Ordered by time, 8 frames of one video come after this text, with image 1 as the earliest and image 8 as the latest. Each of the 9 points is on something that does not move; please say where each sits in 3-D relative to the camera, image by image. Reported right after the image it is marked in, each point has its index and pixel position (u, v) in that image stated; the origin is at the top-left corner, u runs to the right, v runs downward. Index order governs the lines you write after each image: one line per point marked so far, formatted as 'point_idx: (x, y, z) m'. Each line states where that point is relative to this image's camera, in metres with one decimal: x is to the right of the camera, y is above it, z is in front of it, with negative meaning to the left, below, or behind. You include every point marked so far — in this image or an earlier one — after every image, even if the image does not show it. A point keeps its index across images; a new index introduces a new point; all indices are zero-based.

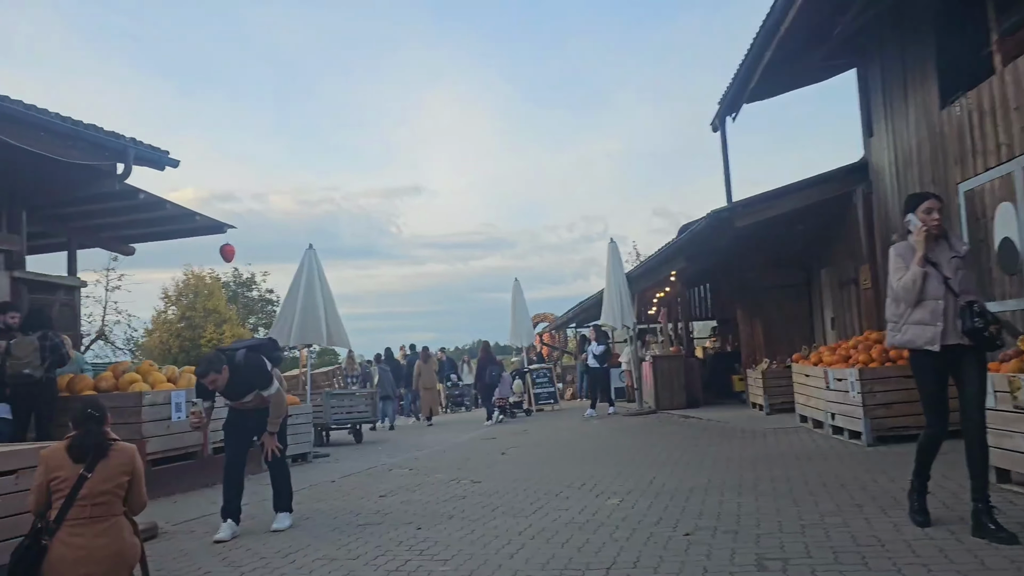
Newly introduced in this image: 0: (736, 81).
0: (+3.2, +2.9, +12.1) m
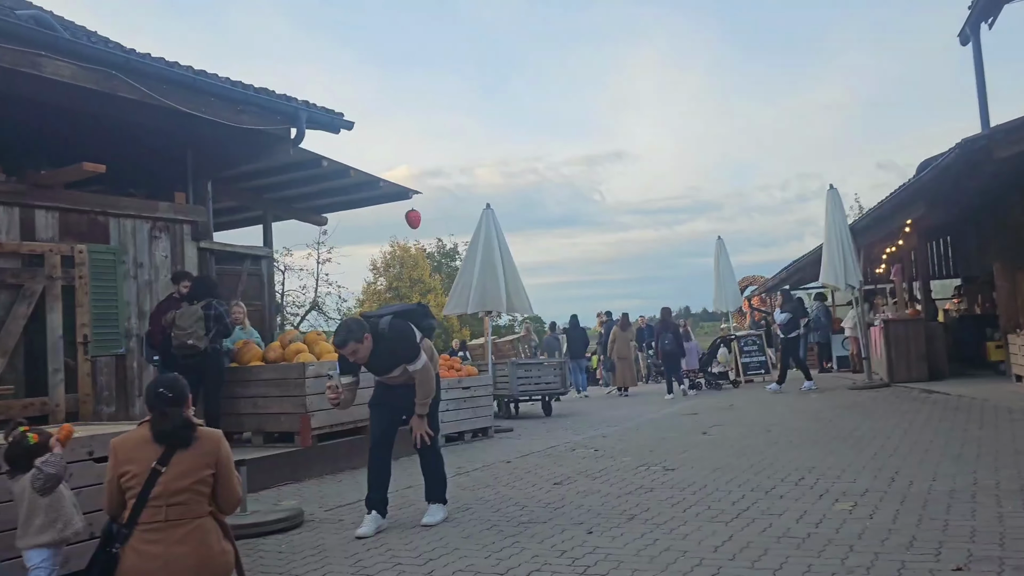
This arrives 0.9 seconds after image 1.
0: (+5.6, +3.5, +9.7) m
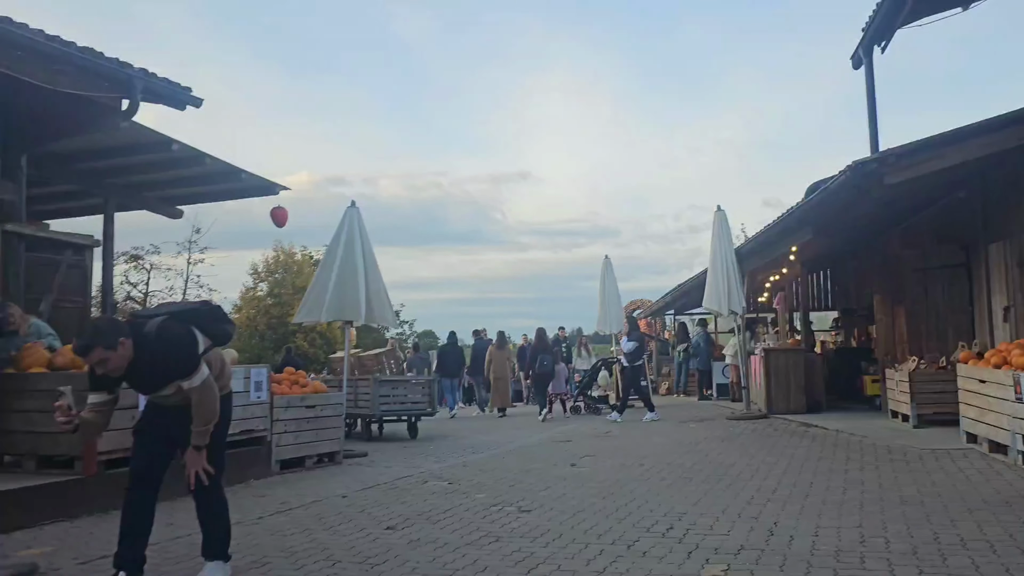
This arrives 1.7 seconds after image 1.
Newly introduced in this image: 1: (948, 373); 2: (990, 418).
0: (+4.2, +3.2, +9.4) m
1: (+5.3, -1.0, +10.0) m
2: (+4.4, -1.2, +7.6) m
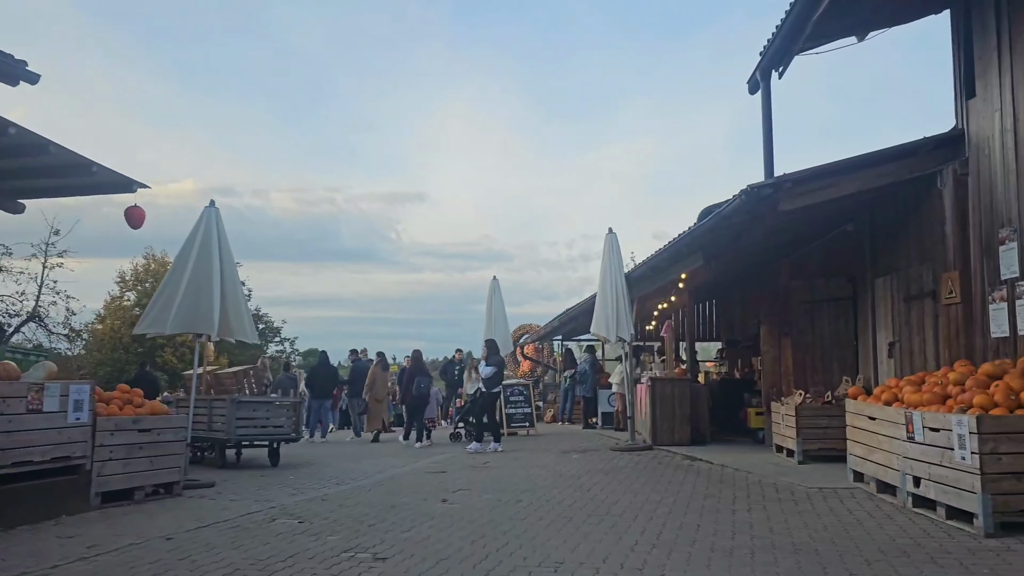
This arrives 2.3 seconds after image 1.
0: (+3.0, +2.8, +9.1) m
1: (+3.8, -1.4, +9.8) m
2: (+3.2, -1.5, +7.3) m
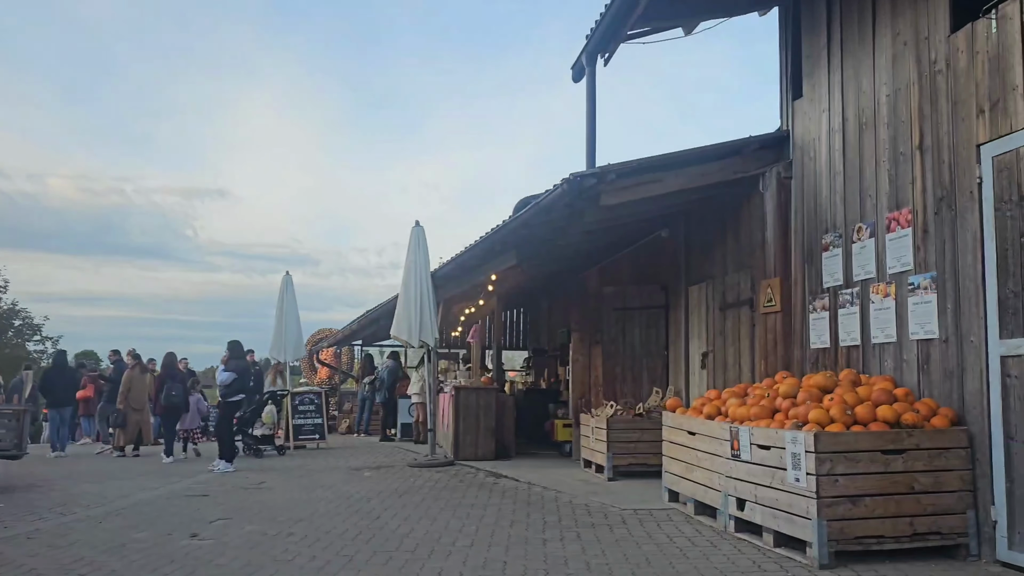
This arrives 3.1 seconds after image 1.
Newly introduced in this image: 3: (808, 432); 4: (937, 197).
0: (+1.0, +2.8, +8.5) m
1: (+1.5, -1.5, +9.2) m
2: (+1.5, -1.5, +6.7) m
3: (+1.8, -0.9, +5.1) m
4: (+2.9, +0.6, +5.7) m
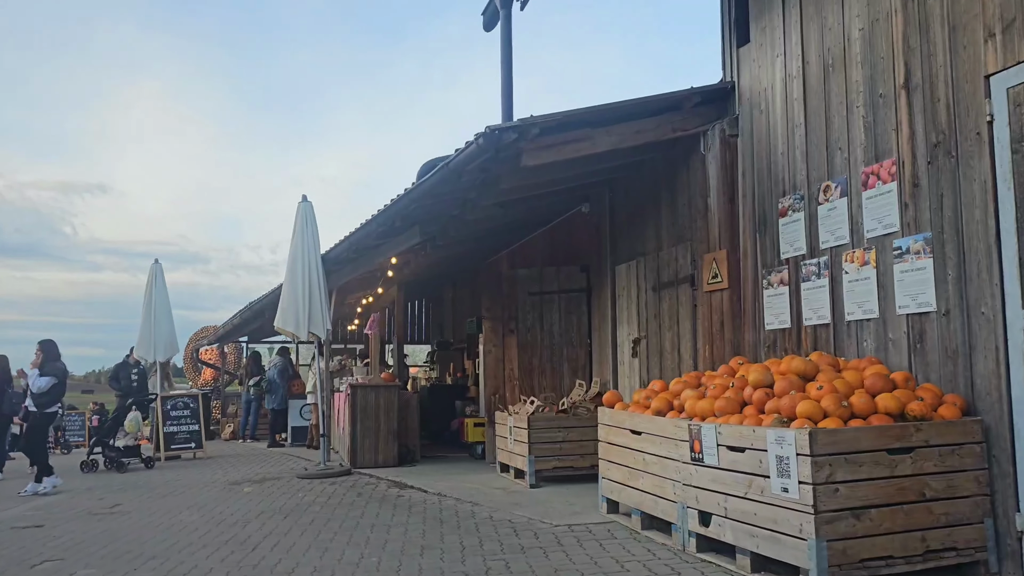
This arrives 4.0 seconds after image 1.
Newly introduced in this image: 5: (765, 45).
0: (+0.1, +3.0, +7.3) m
1: (+0.6, -1.3, +8.1) m
2: (+0.9, -1.3, +5.6) m
3: (+1.4, -0.7, +4.1) m
4: (+2.4, +0.8, +4.8) m
5: (+2.0, +1.9, +6.5) m
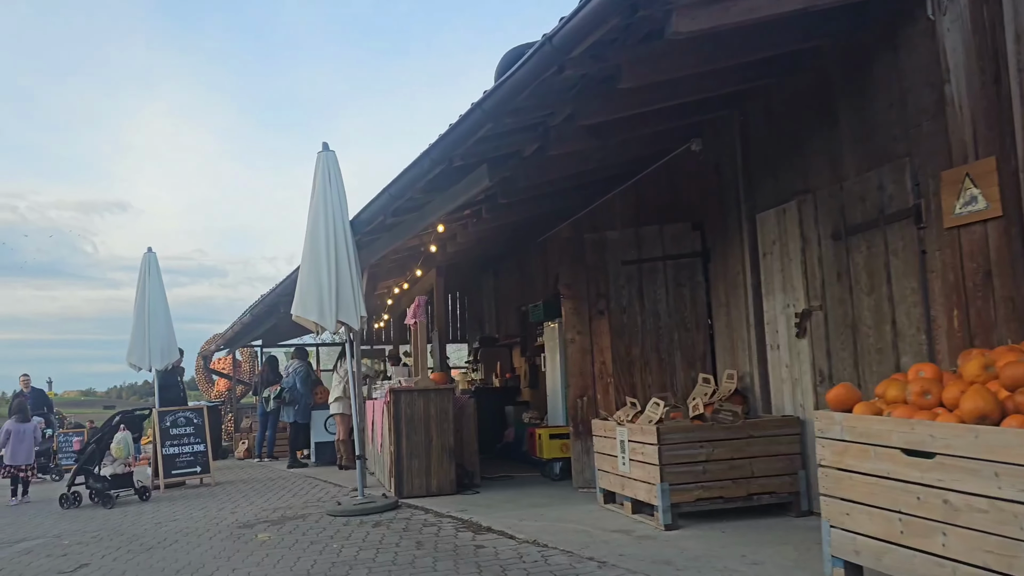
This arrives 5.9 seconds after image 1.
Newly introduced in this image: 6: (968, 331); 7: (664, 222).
0: (+0.8, +3.3, +4.8) m
1: (+1.4, -1.0, +5.7) m
2: (+1.7, -1.0, +3.2) m
3: (+2.1, -0.3, +1.6) m
4: (+3.1, +1.2, +2.3) m
5: (+2.7, +2.3, +4.0) m
6: (+2.4, -0.2, +4.4) m
7: (+1.4, +0.6, +7.6) m
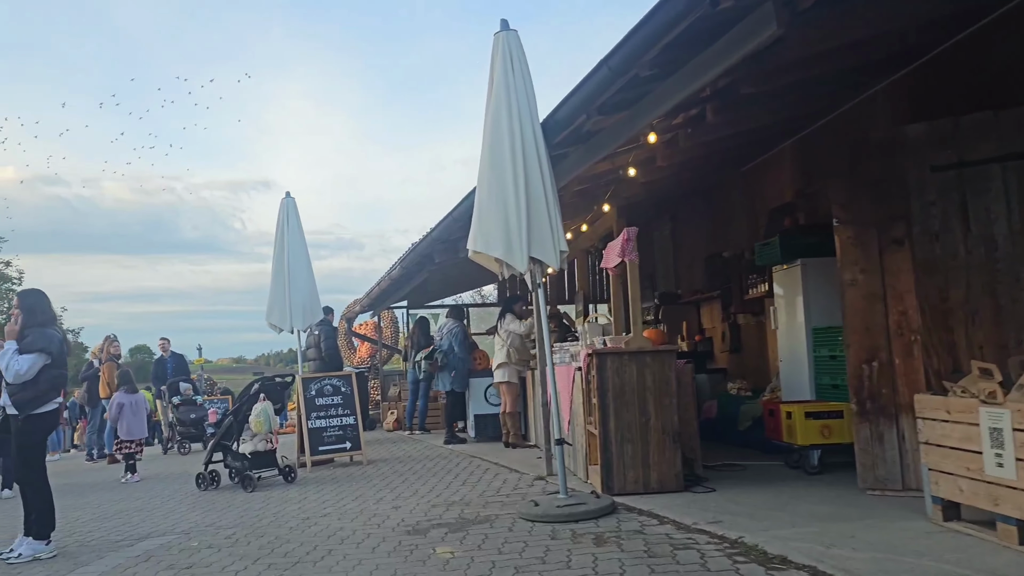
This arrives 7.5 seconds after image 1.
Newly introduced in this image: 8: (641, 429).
0: (+2.0, +3.7, +2.5) m
1: (+2.8, -0.5, +3.3) m
2: (+2.7, -0.6, +0.8) m
3: (+2.9, 0.0, -0.8) m
4: (+3.9, +1.6, -0.3) m
5: (+3.7, +2.7, +1.4) m
6: (+3.6, +0.2, +1.9) m
7: (+3.0, +1.1, +5.2) m
8: (+0.9, -1.0, +6.0) m
